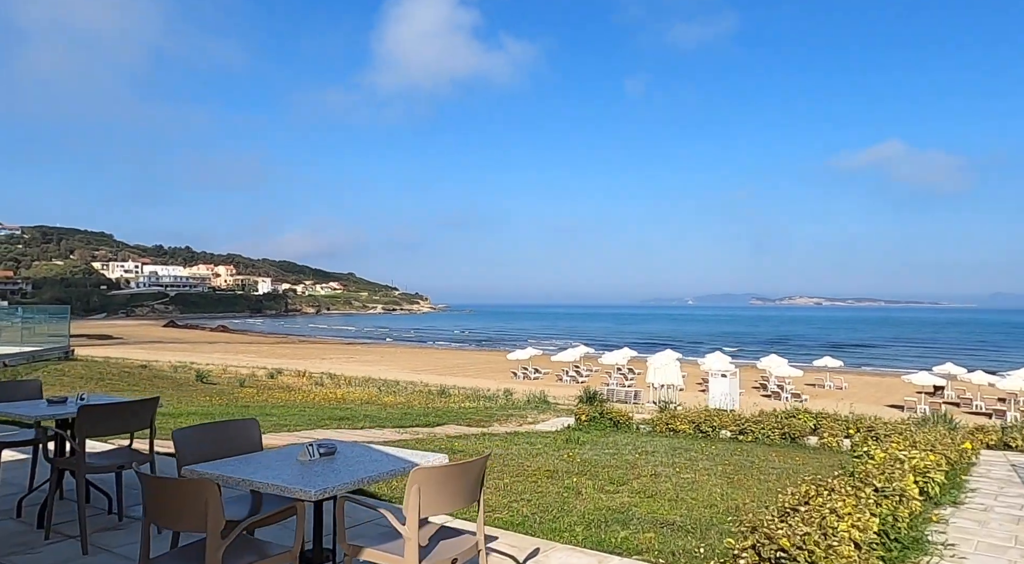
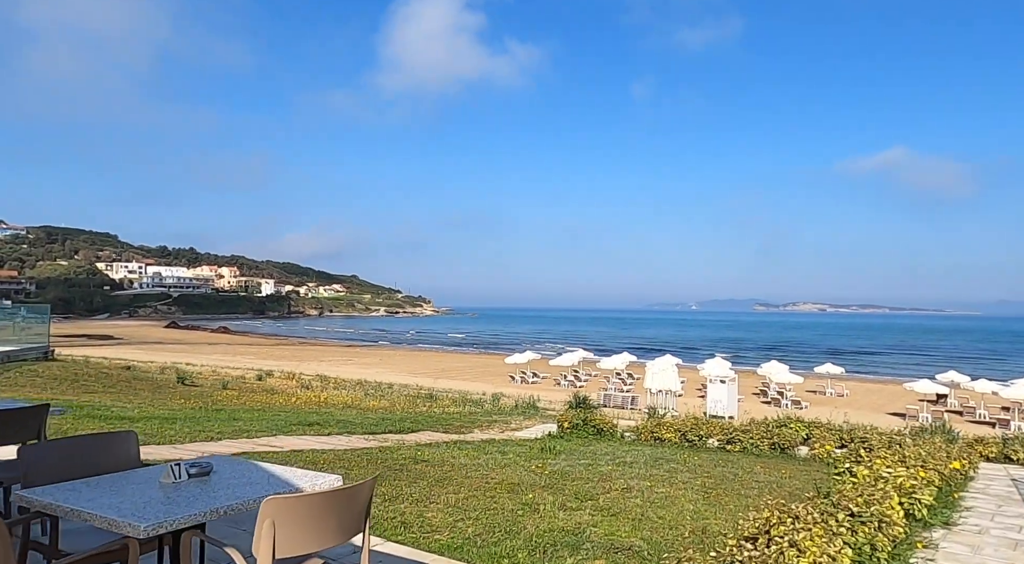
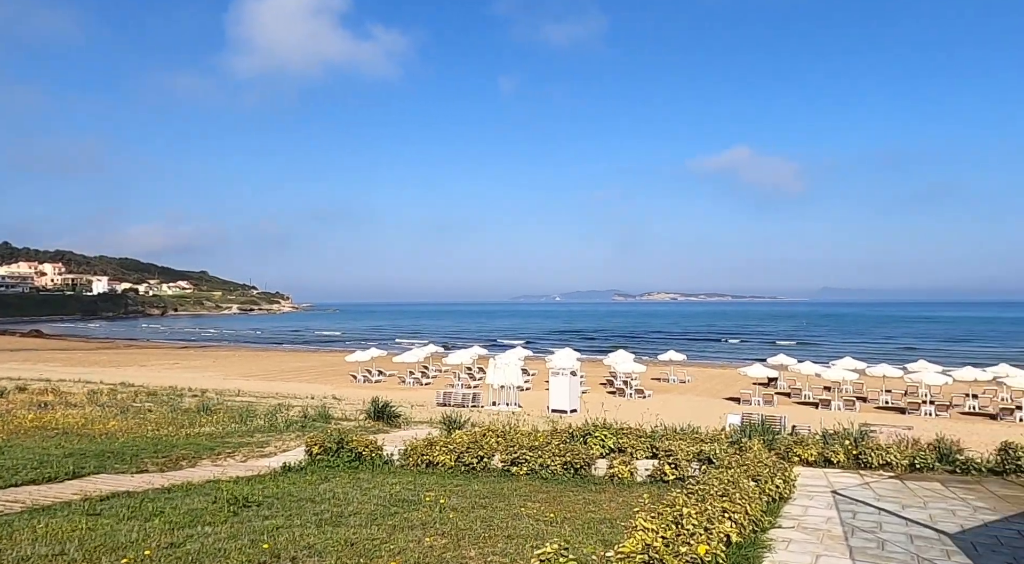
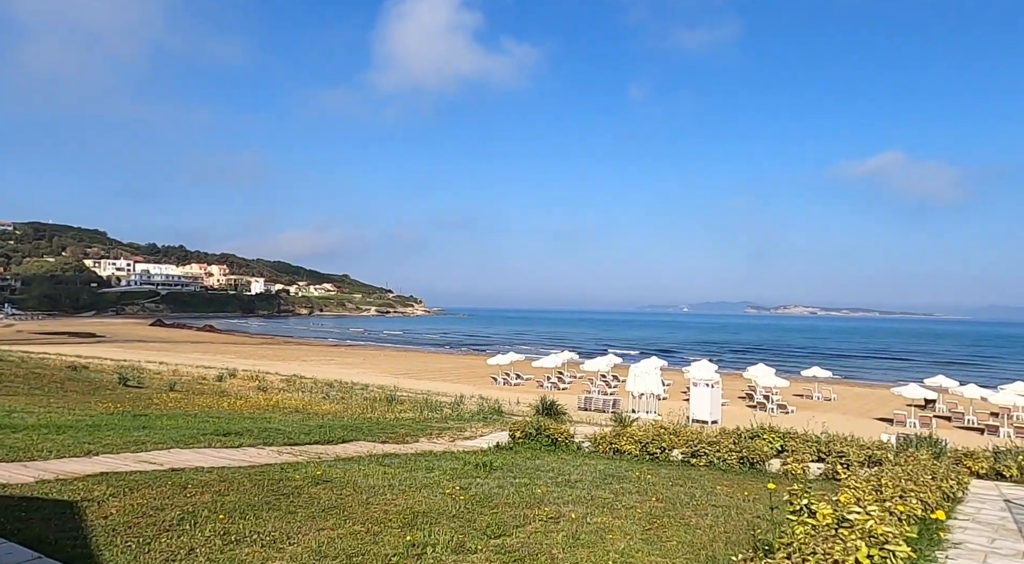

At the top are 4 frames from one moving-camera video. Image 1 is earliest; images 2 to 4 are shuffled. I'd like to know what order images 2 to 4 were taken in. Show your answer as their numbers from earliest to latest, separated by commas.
2, 4, 3
